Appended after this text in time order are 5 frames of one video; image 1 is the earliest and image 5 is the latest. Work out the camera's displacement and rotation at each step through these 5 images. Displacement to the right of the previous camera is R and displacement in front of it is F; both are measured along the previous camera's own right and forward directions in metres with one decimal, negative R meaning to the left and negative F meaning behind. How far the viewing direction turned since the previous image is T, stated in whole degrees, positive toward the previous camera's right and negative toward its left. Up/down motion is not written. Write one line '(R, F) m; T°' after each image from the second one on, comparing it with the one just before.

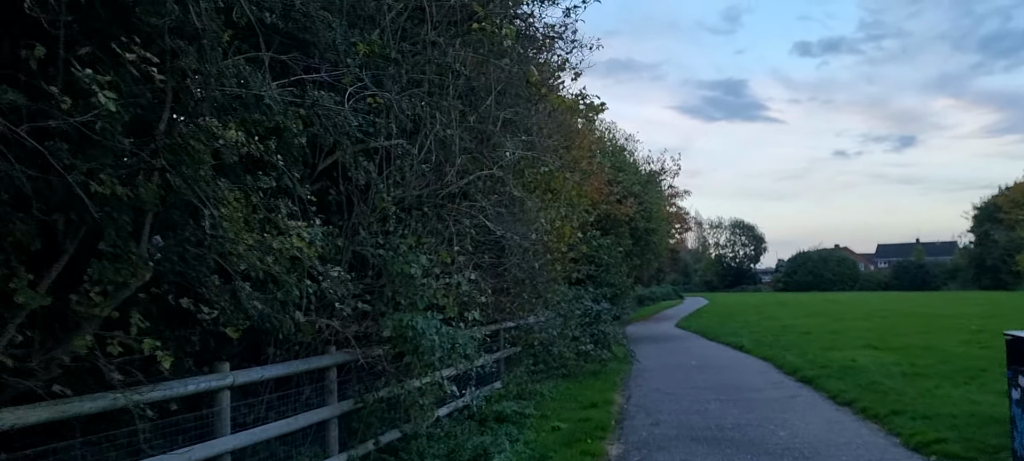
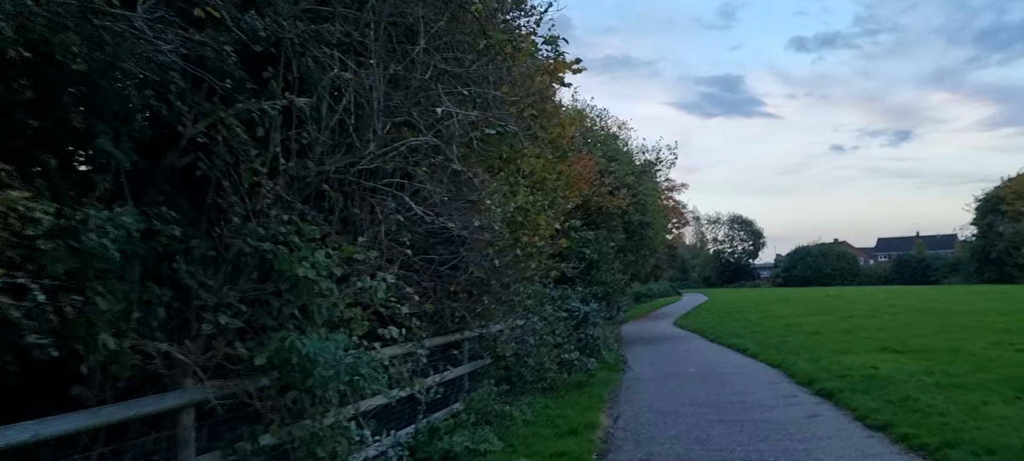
(+0.4, +2.1) m; 0°
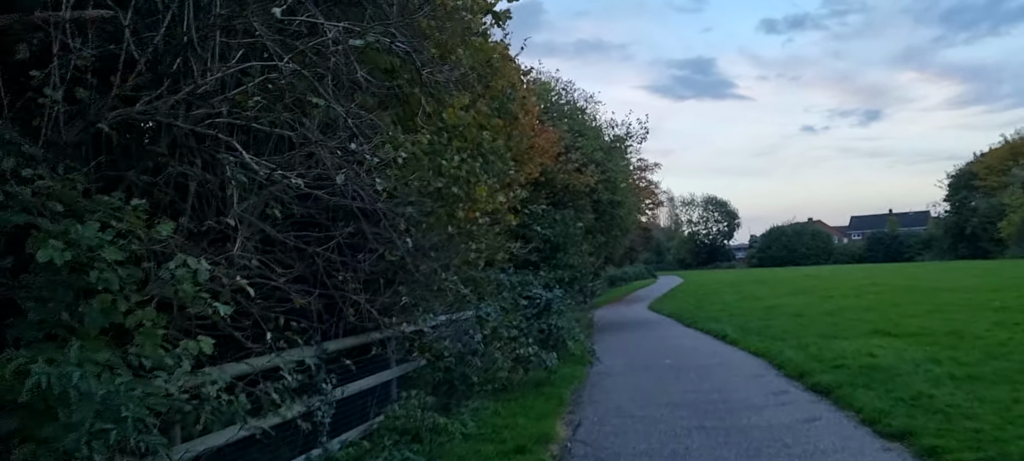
(+0.4, +1.9) m; +2°
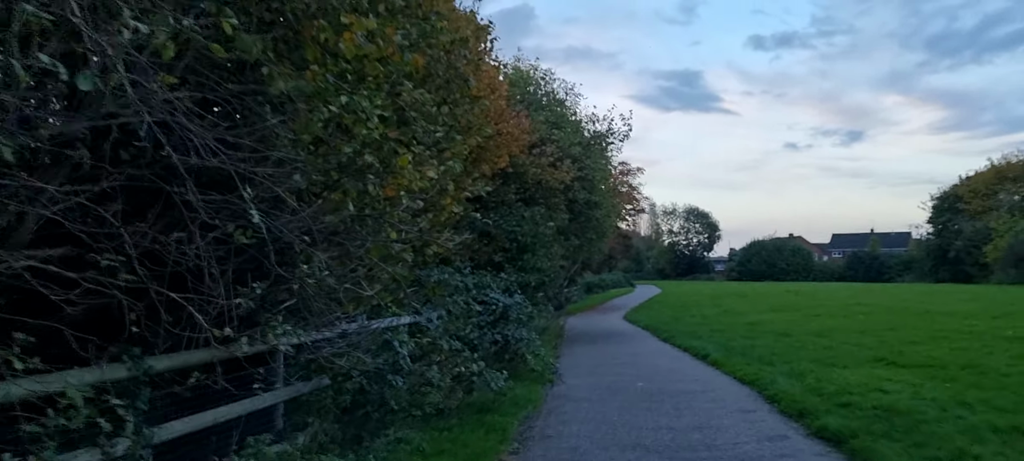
(+0.4, +2.2) m; +1°
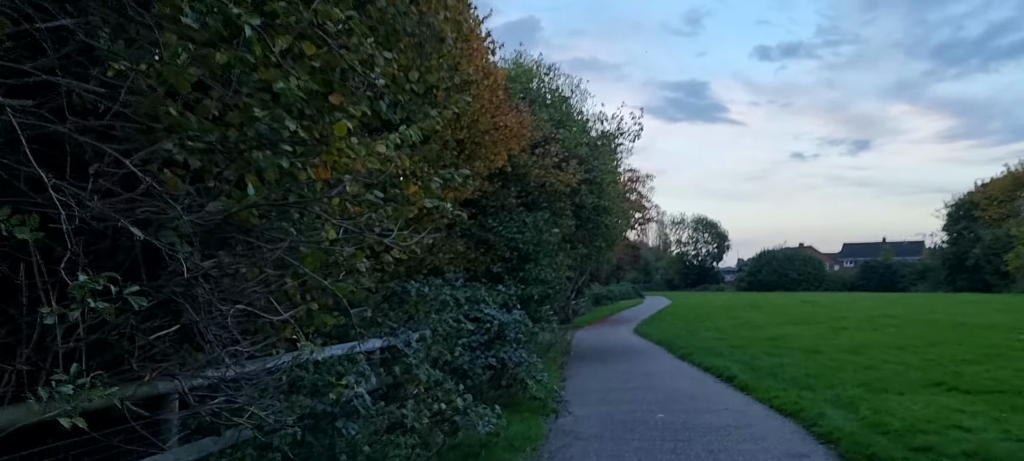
(+0.1, +2.0) m; 0°
